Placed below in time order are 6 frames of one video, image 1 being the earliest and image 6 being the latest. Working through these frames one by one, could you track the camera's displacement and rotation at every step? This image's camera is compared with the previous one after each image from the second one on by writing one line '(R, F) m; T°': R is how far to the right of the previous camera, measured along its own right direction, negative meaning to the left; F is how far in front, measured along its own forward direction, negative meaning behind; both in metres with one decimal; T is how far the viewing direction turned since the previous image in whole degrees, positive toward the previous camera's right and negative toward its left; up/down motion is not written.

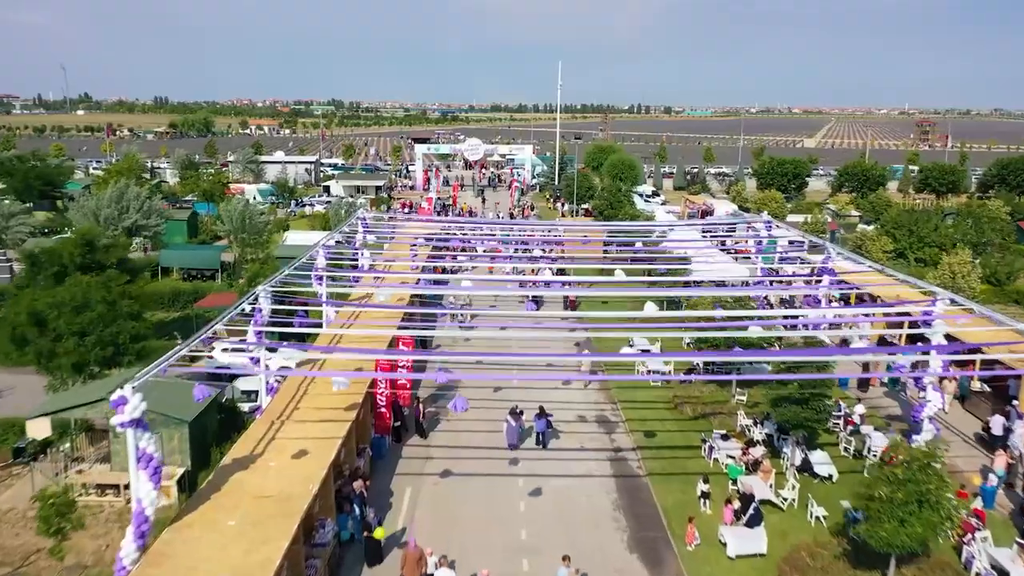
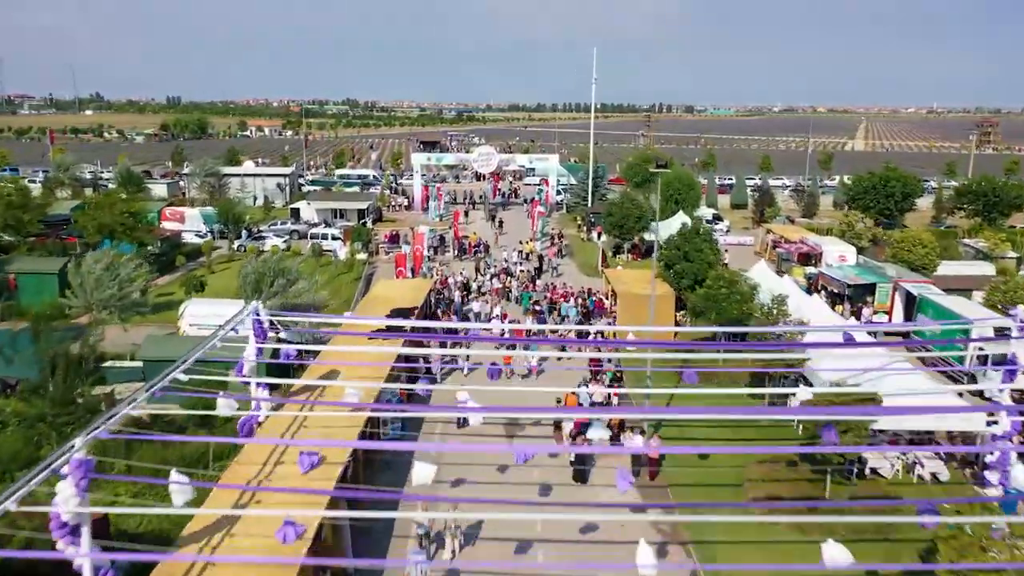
(-0.2, +11.5) m; -1°
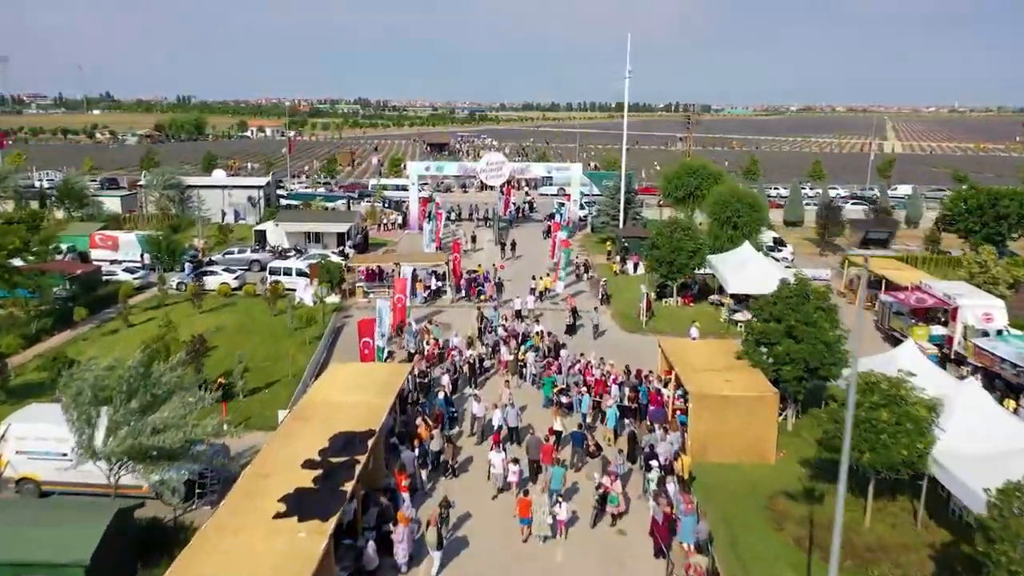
(0.0, +7.6) m; -1°
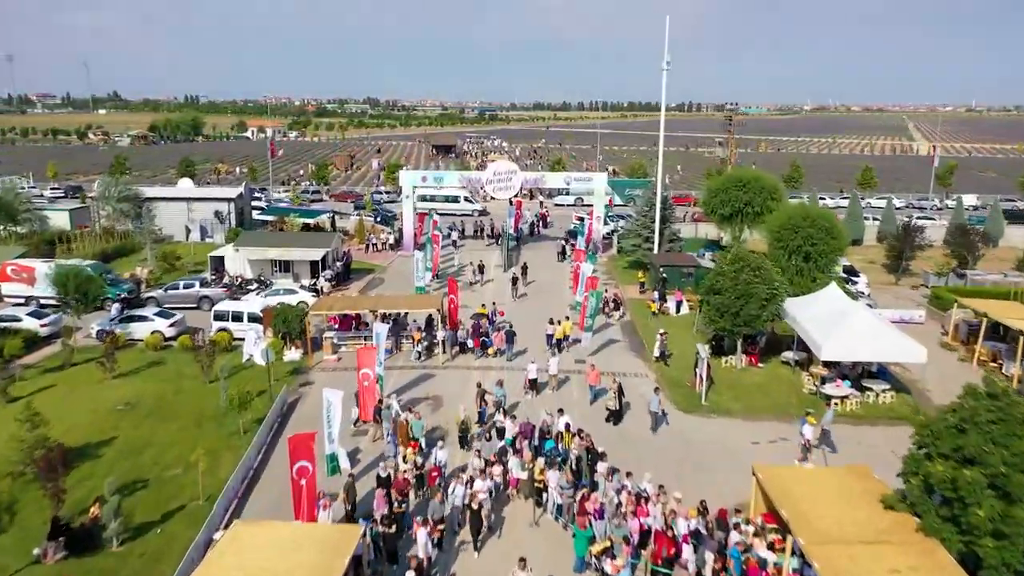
(-0.1, +6.1) m; -1°
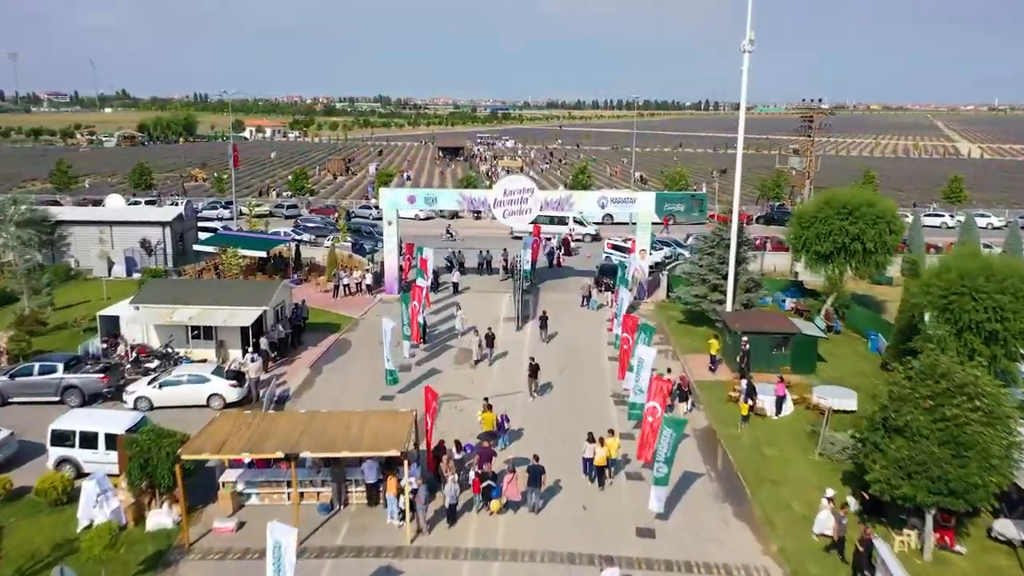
(-0.1, +8.2) m; -1°
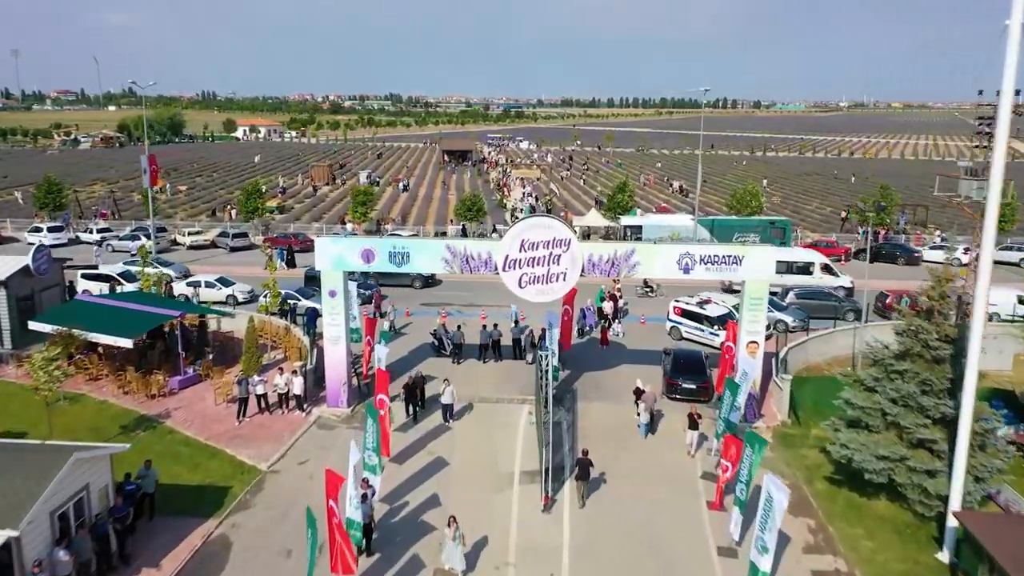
(-0.2, +10.1) m; -1°
